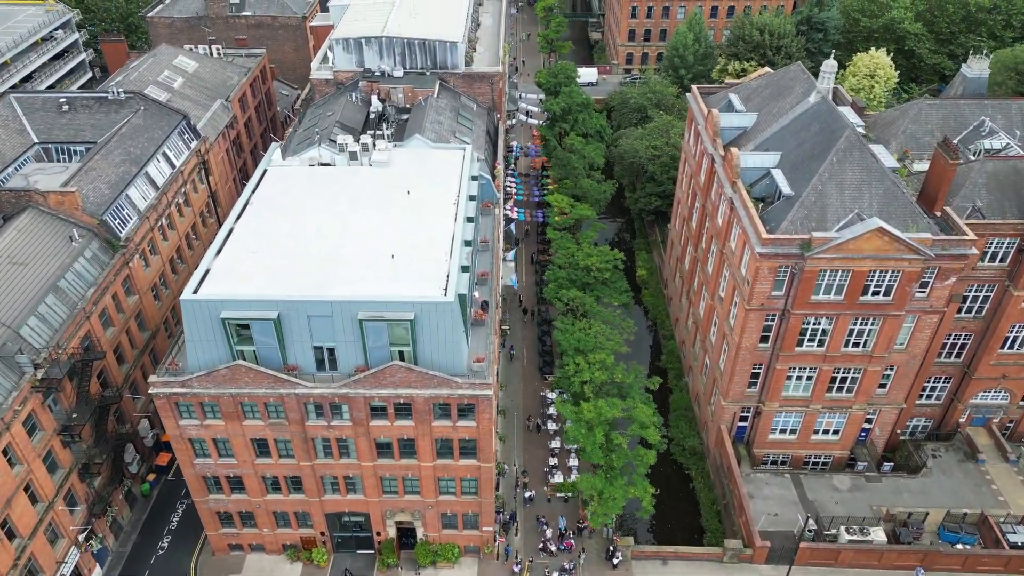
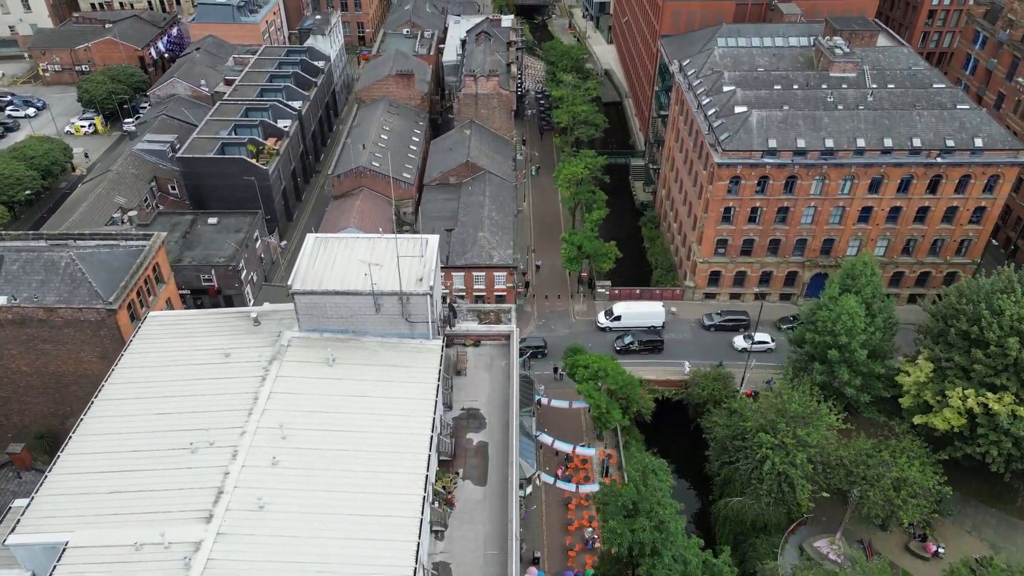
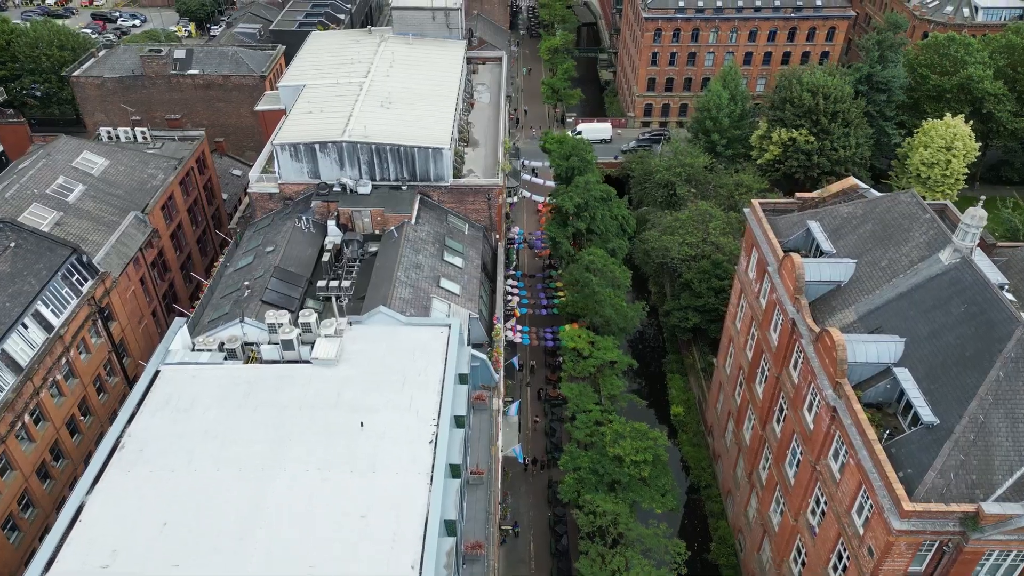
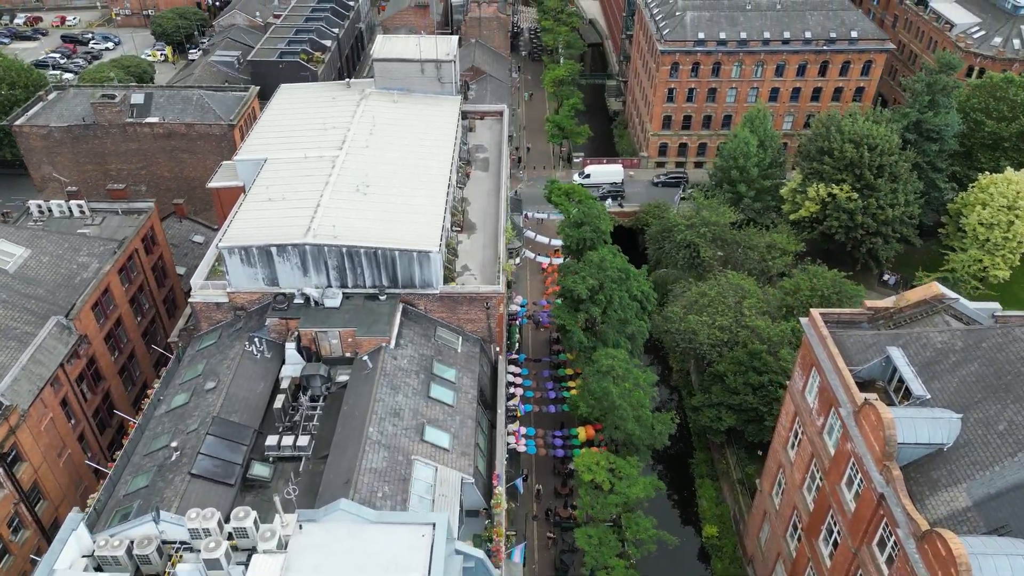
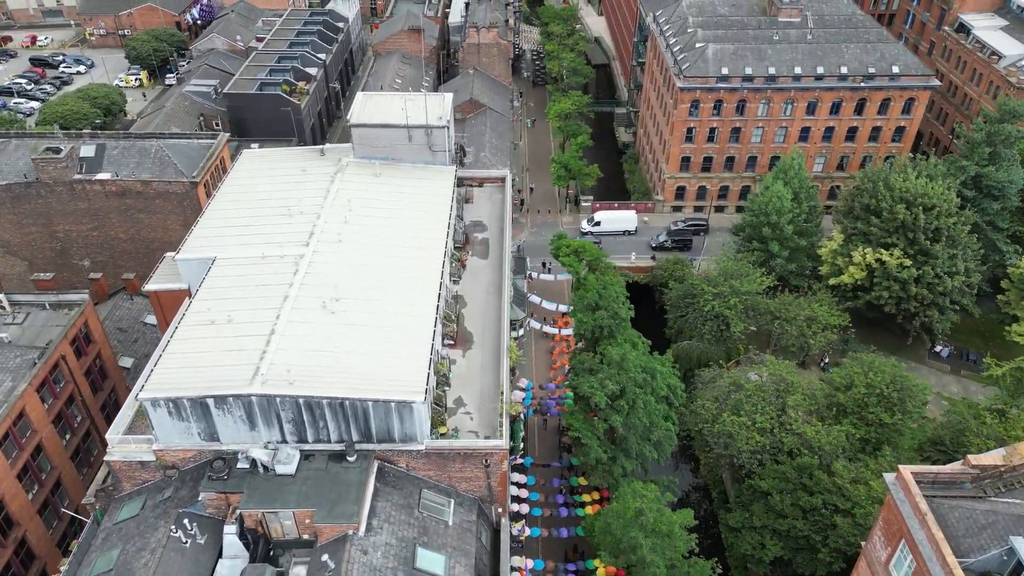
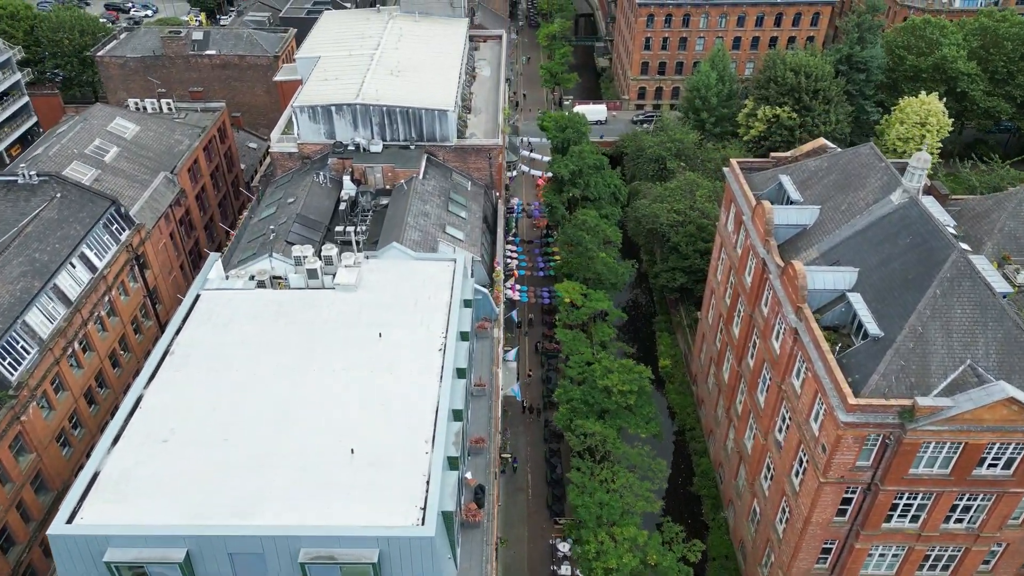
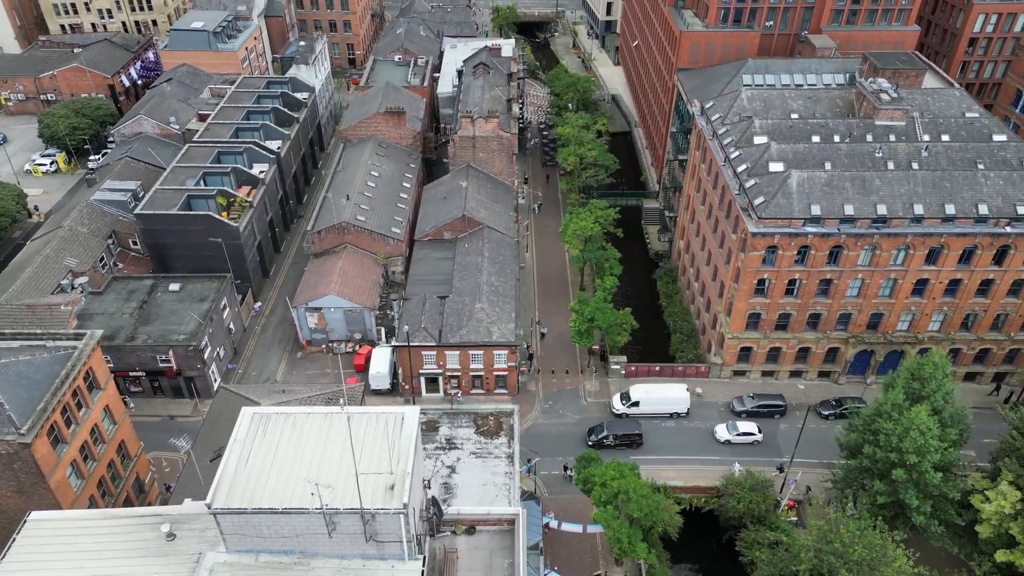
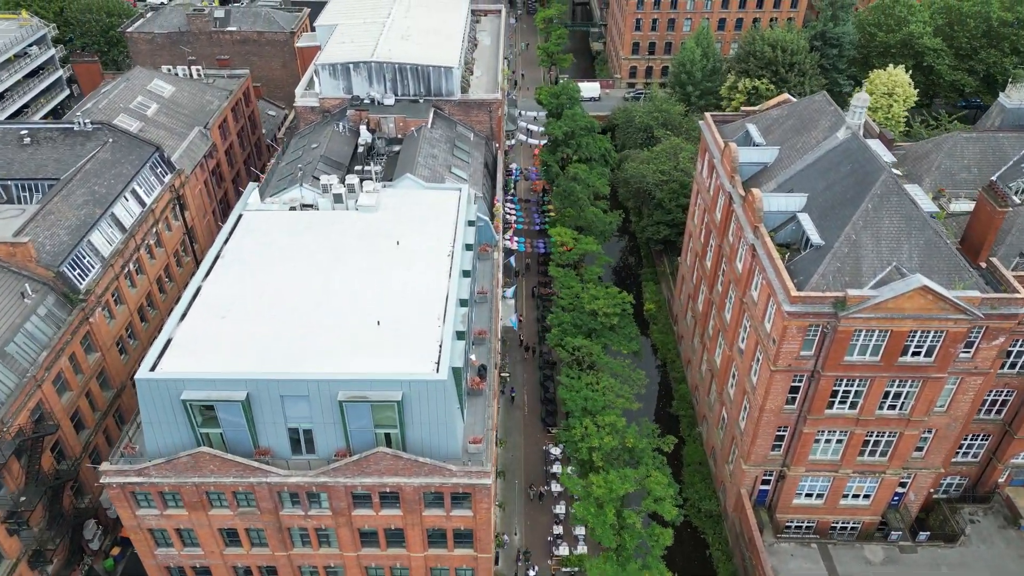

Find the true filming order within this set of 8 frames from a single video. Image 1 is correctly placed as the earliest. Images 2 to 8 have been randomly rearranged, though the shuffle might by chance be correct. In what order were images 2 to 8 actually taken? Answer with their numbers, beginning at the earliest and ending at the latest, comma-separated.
8, 6, 3, 4, 5, 2, 7
